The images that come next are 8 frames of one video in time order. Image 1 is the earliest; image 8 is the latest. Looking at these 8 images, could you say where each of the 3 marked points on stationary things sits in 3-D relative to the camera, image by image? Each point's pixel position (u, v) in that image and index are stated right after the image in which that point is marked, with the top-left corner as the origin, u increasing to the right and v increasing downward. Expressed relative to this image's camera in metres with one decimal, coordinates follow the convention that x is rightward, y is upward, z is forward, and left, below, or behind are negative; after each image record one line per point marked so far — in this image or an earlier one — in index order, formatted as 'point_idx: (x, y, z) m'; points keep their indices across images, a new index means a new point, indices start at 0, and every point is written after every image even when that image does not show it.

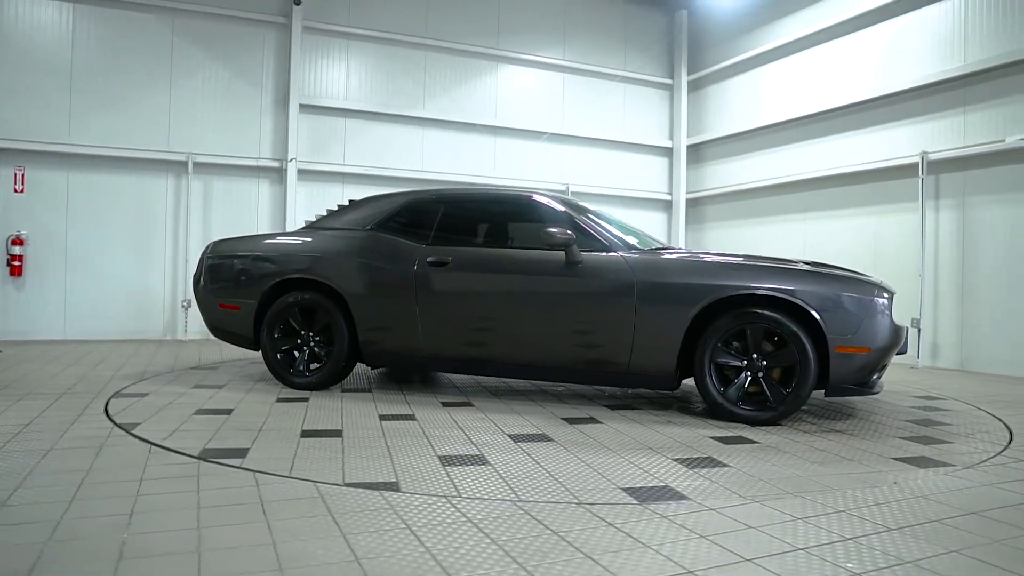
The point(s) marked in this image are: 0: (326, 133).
0: (-2.8, +2.3, +9.4) m
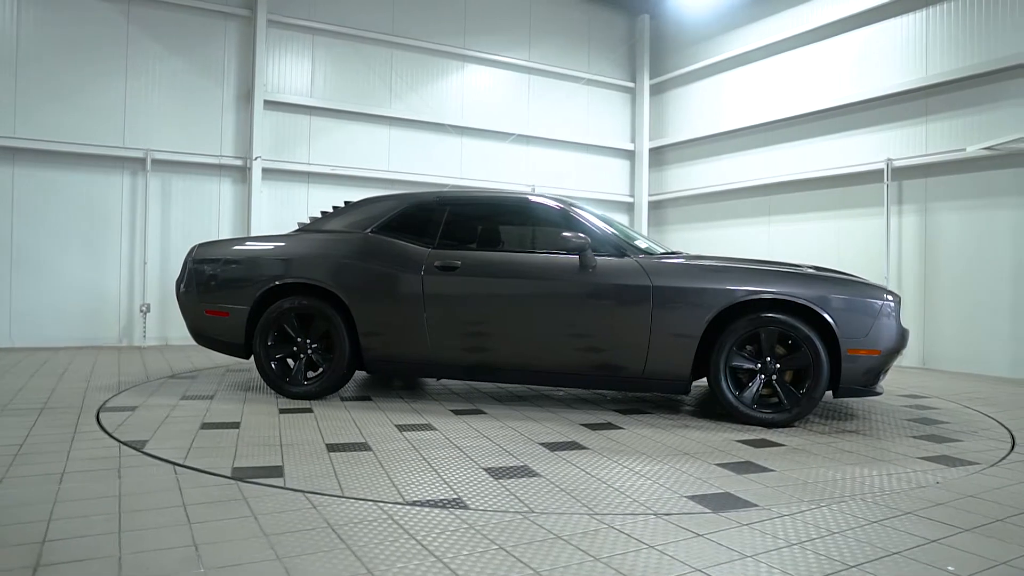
0: (-3.1, +2.2, +9.0) m
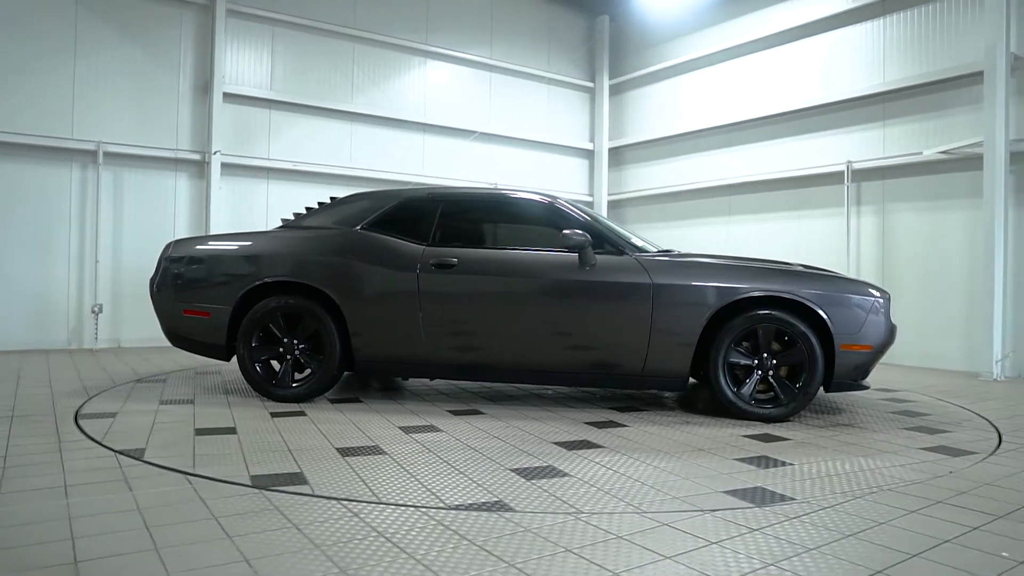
0: (-3.6, +2.2, +8.7) m
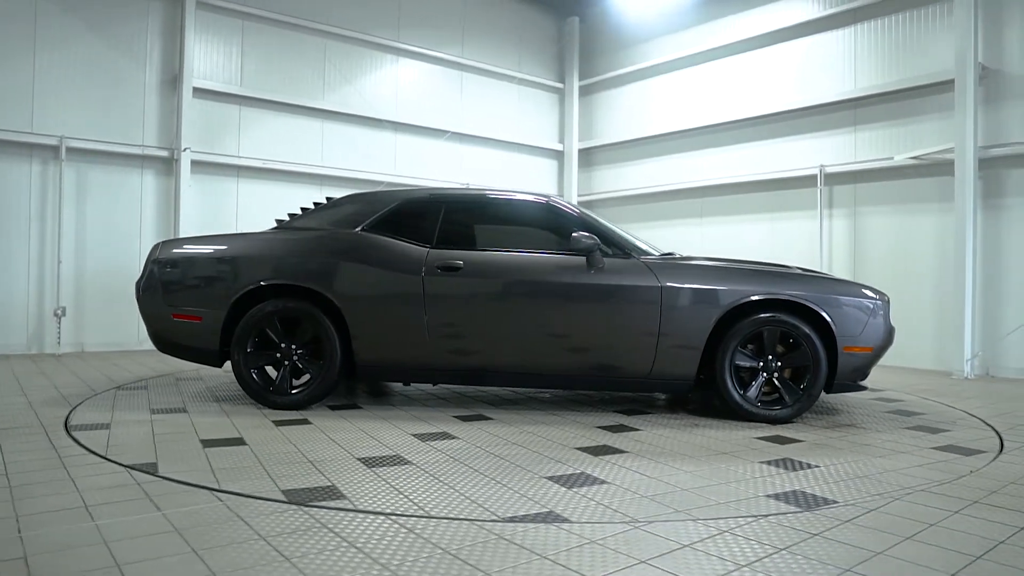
0: (-3.8, +2.2, +8.4) m
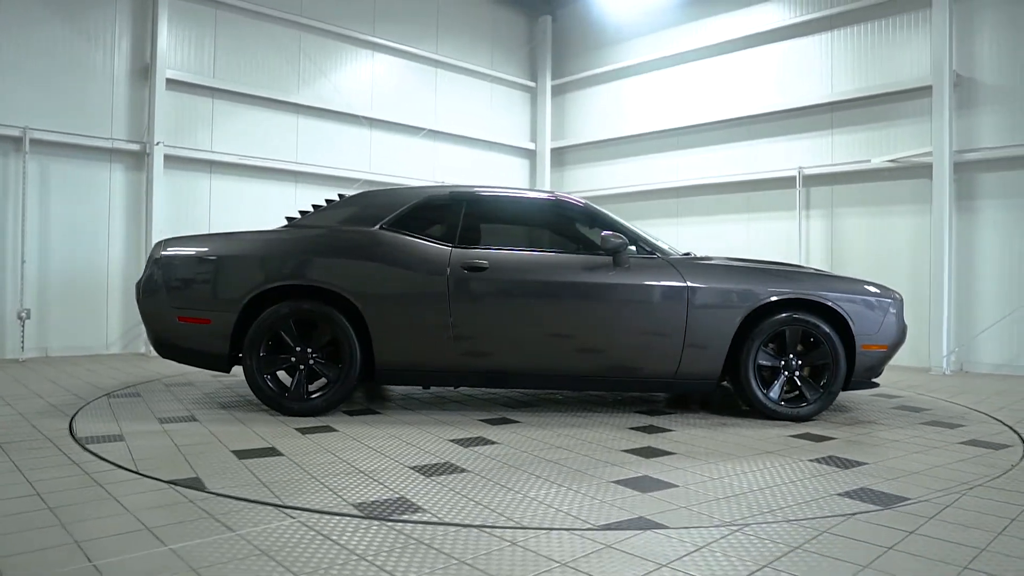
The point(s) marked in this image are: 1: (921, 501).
0: (-4.0, +2.2, +8.0) m
1: (+1.5, -0.8, +2.3) m
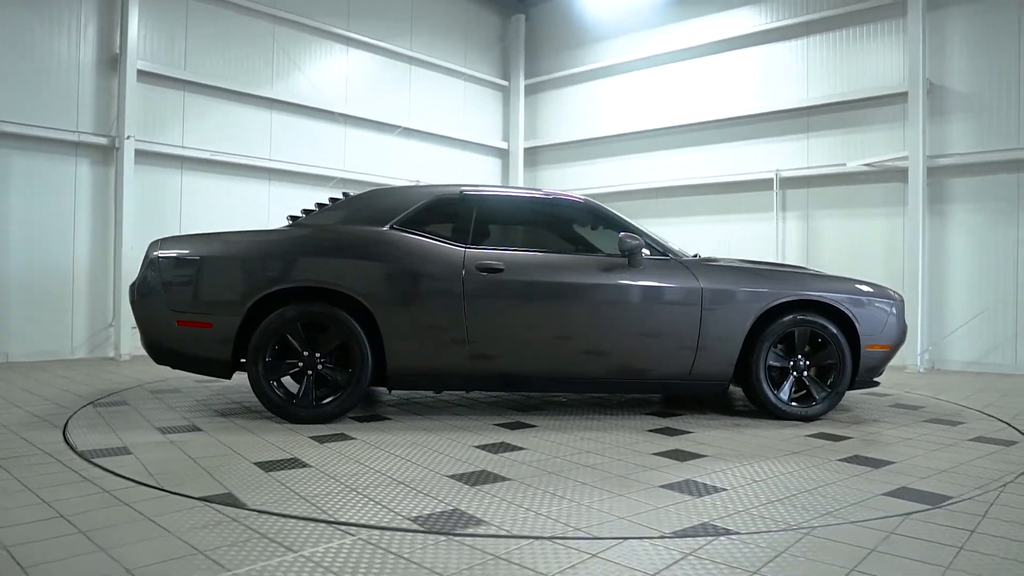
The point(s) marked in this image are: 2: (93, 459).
0: (-4.2, +2.2, +7.7) m
1: (+1.7, -0.8, +2.4) m
2: (-1.8, -0.7, +2.8) m
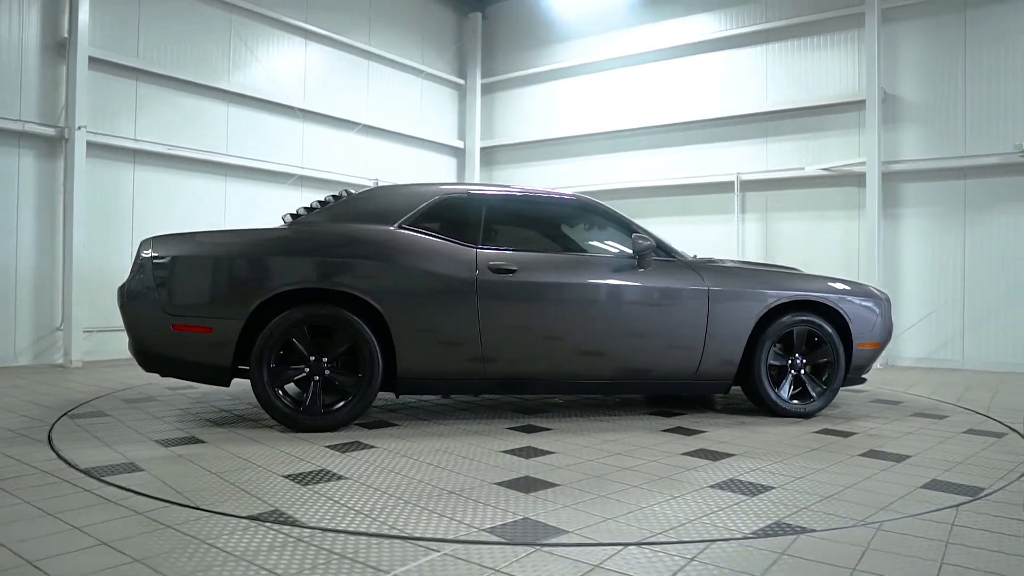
0: (-4.5, +2.2, +7.2) m
1: (+1.9, -0.8, +2.5) m
2: (-1.6, -0.8, +2.6) m
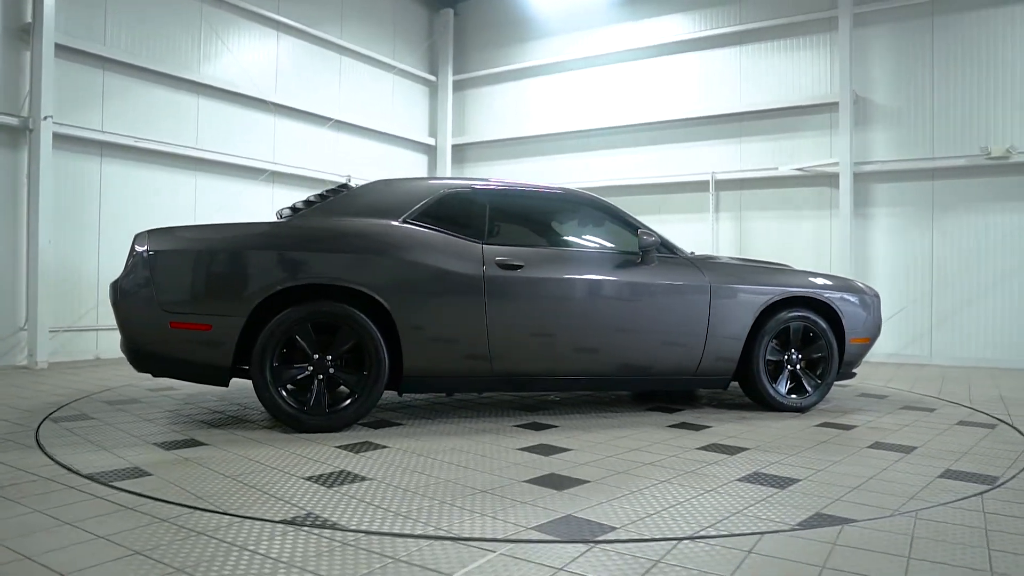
0: (-4.6, +2.2, +6.9) m
1: (+2.0, -0.8, +2.6) m
2: (-1.5, -0.7, +2.4) m
